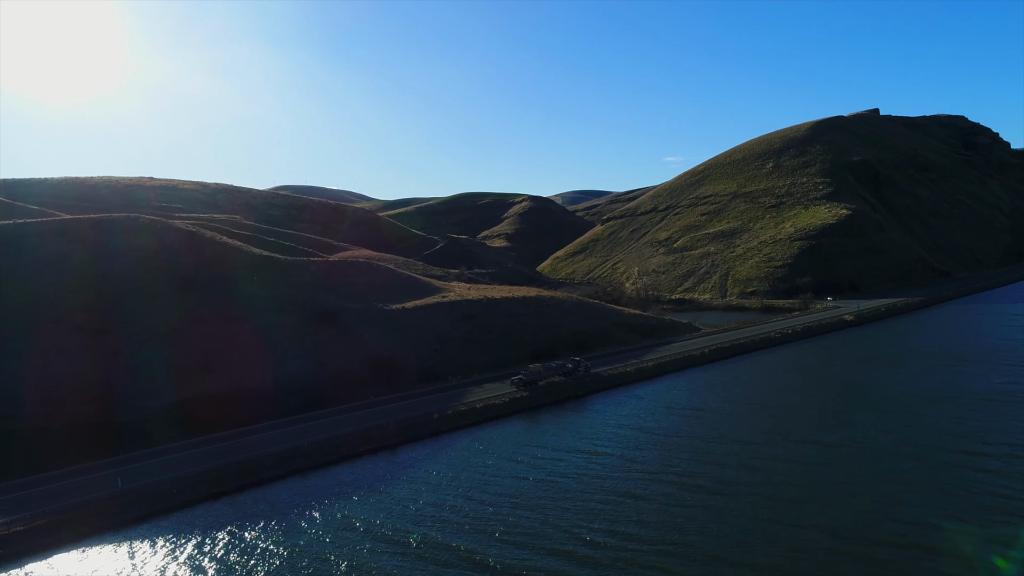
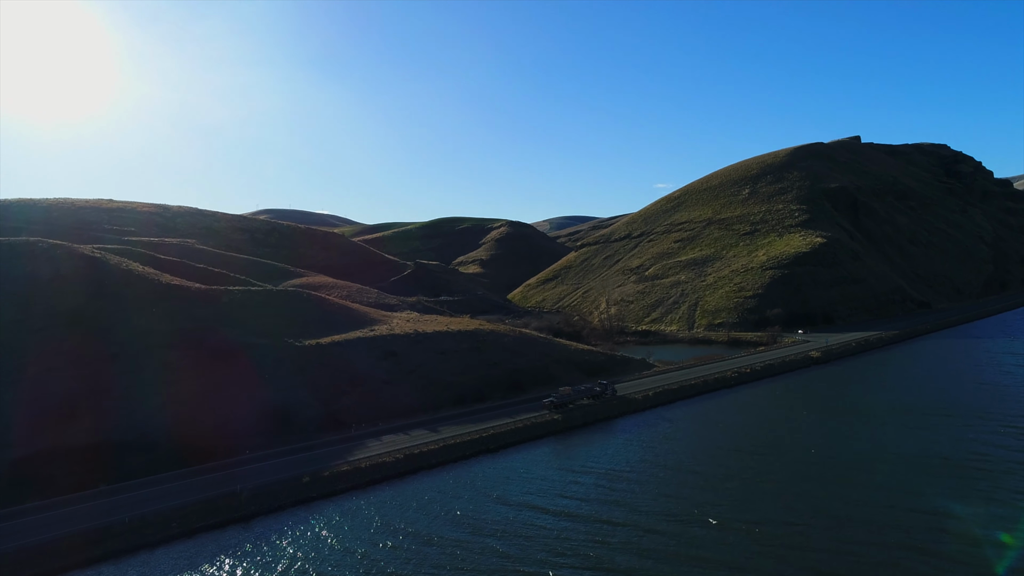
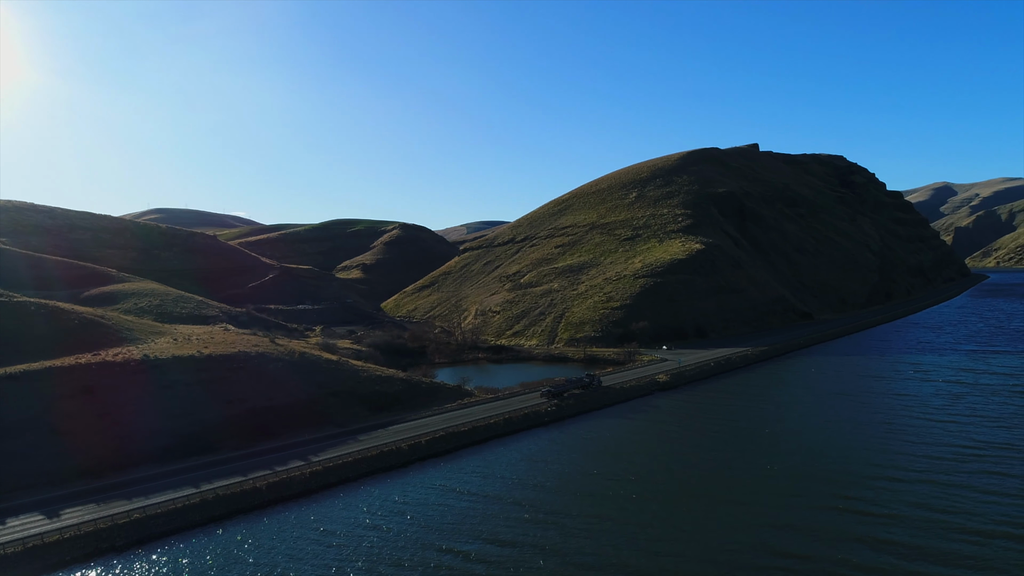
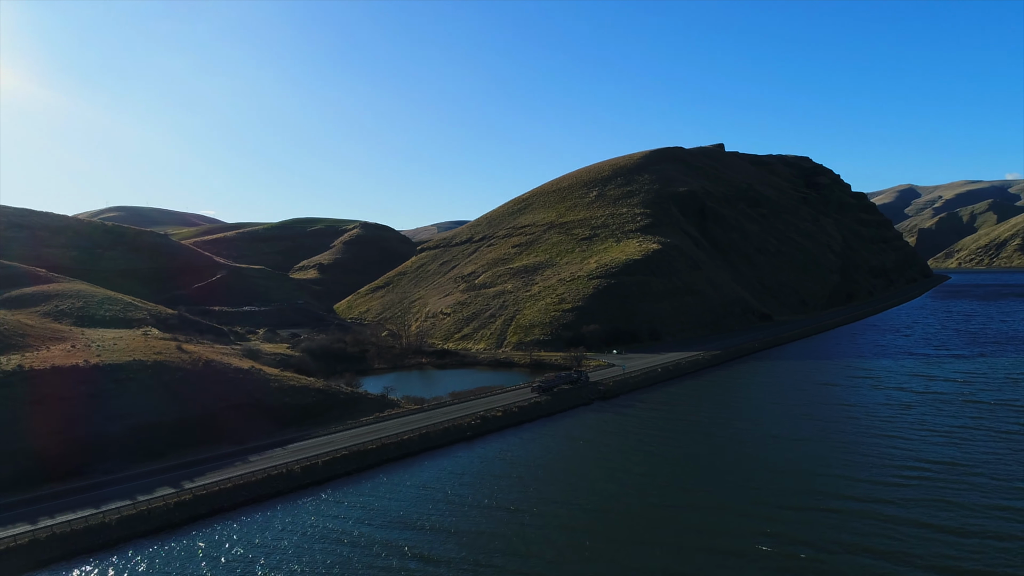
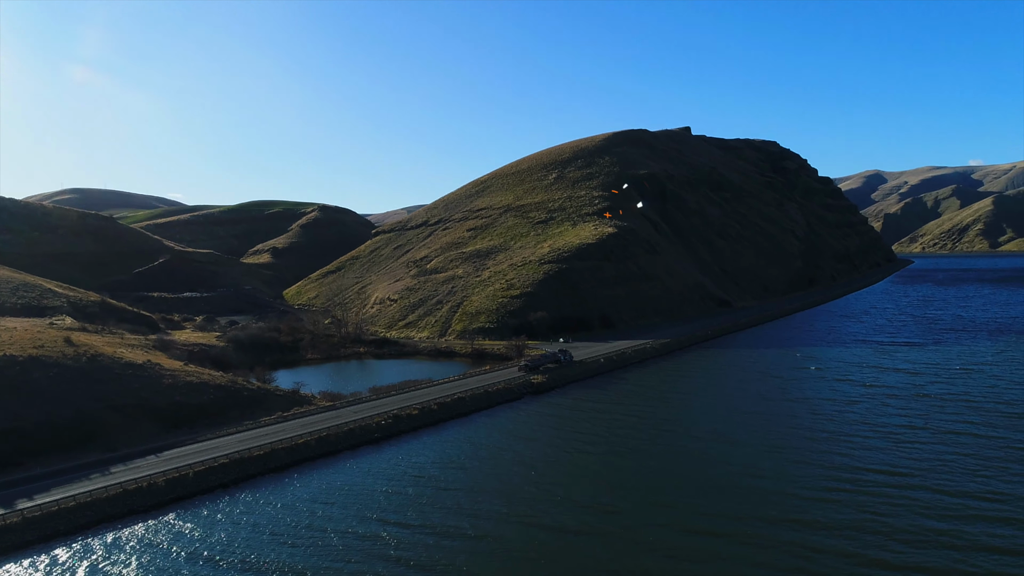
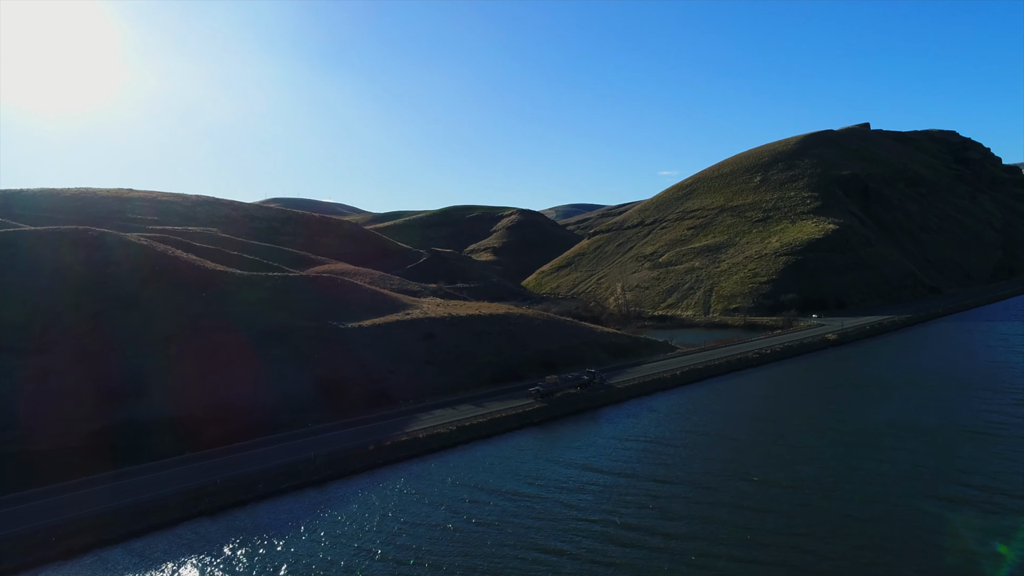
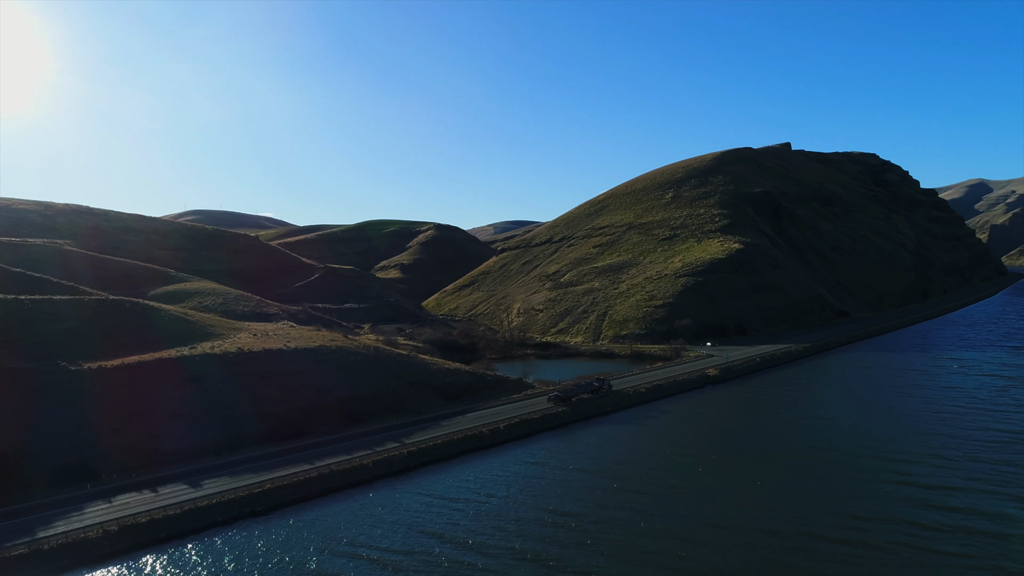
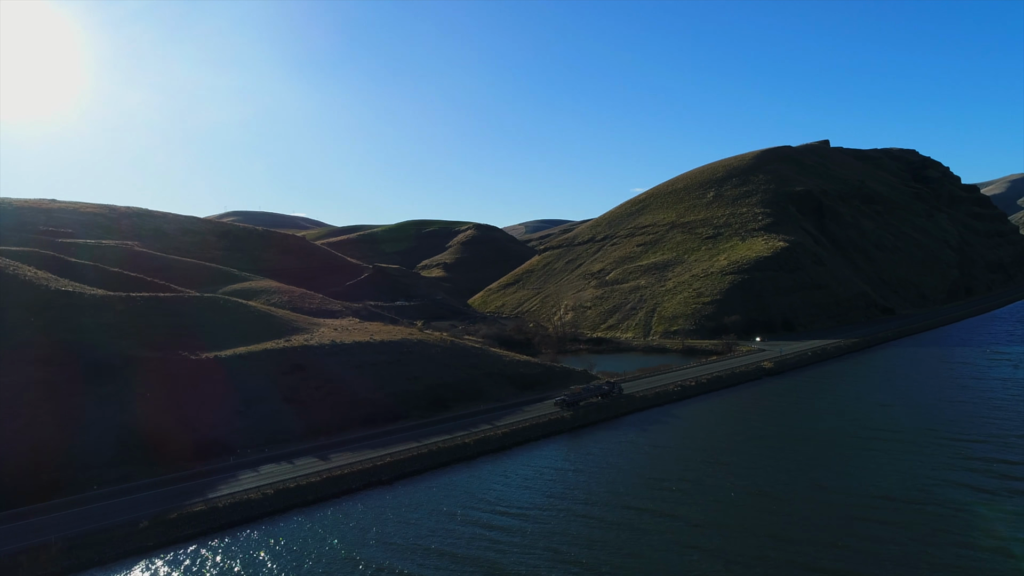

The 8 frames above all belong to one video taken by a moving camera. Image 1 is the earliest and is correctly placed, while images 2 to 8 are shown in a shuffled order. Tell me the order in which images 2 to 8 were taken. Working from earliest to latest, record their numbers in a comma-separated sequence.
6, 2, 8, 7, 3, 4, 5
